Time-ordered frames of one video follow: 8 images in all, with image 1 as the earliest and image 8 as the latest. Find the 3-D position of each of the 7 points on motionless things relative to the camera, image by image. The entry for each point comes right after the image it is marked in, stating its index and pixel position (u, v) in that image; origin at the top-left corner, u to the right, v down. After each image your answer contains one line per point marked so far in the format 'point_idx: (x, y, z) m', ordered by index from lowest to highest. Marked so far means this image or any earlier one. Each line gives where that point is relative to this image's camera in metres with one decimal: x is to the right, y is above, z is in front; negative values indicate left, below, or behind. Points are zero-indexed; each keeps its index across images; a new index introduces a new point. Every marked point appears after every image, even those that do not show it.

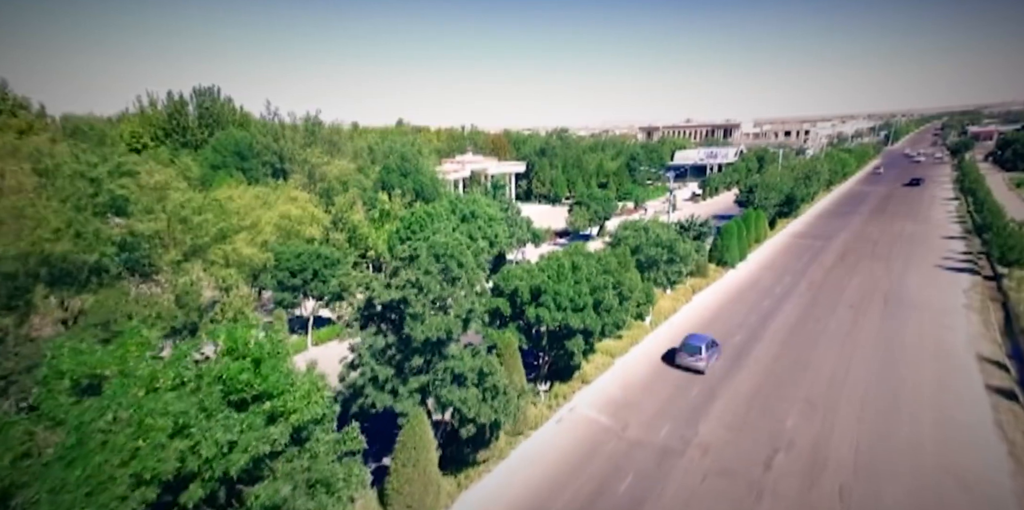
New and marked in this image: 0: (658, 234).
0: (+5.0, +0.7, +19.7) m
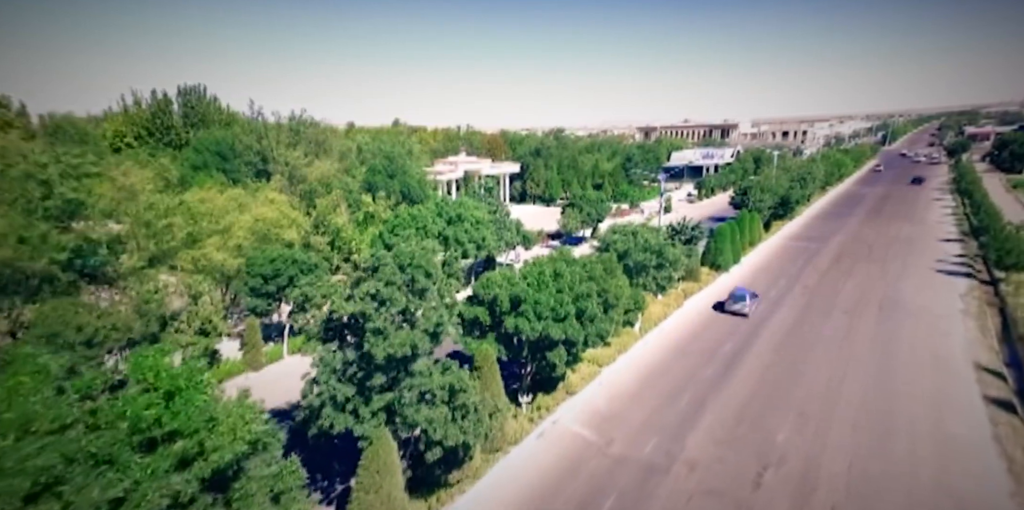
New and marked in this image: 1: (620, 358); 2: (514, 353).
0: (+4.5, +0.6, +19.2) m
1: (+3.4, -3.3, +18.2) m
2: (+0.1, -2.1, +12.3) m
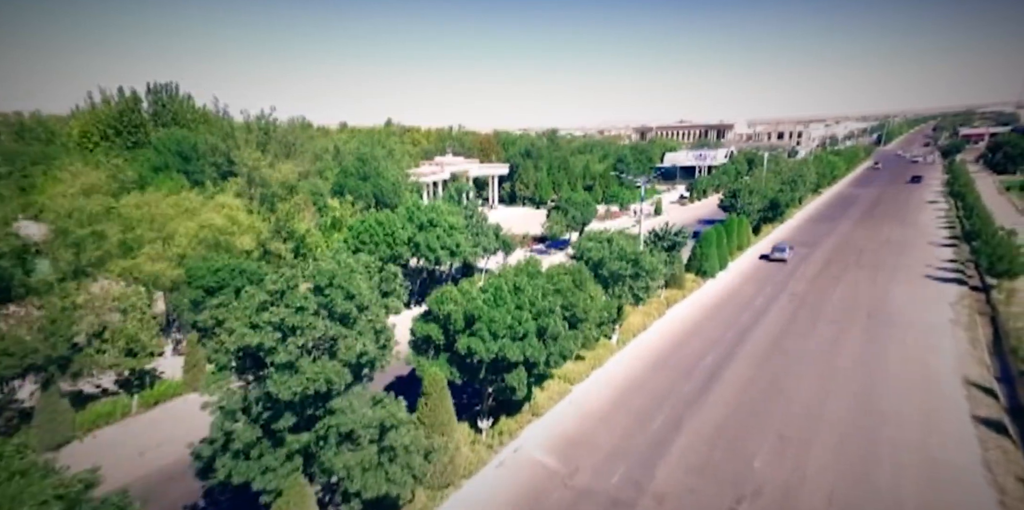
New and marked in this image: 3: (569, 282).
0: (+3.5, +0.3, +18.3) m
1: (+2.5, -3.6, +17.3) m
2: (-0.8, -2.4, +11.4) m
3: (+1.4, -0.7, +14.1) m
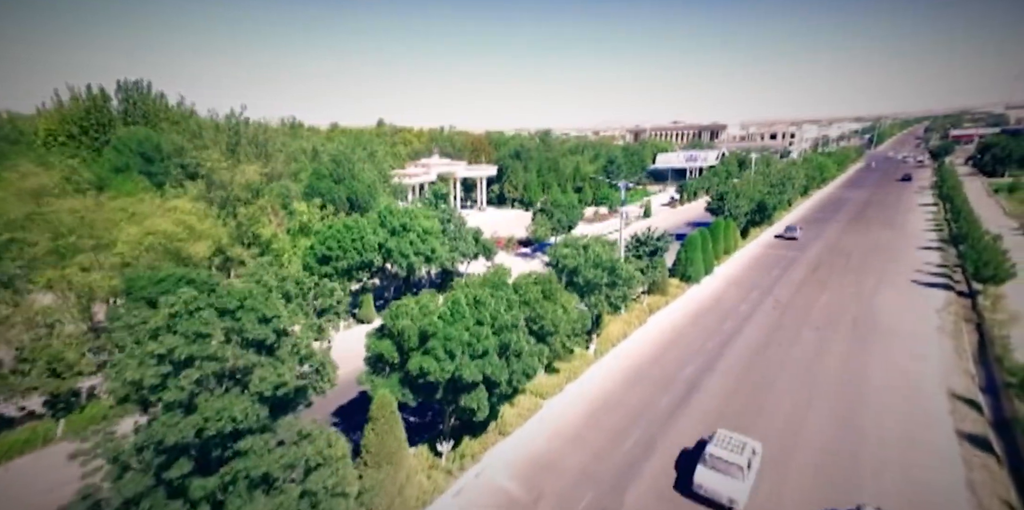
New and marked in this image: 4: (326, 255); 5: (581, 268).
0: (+2.7, 0.0, +17.6) m
1: (+1.6, -3.9, +16.6) m
2: (-1.6, -2.6, +10.6) m
3: (+0.6, -0.9, +13.4) m
4: (-6.2, 0.0, +18.9) m
5: (+2.1, -0.4, +17.4) m
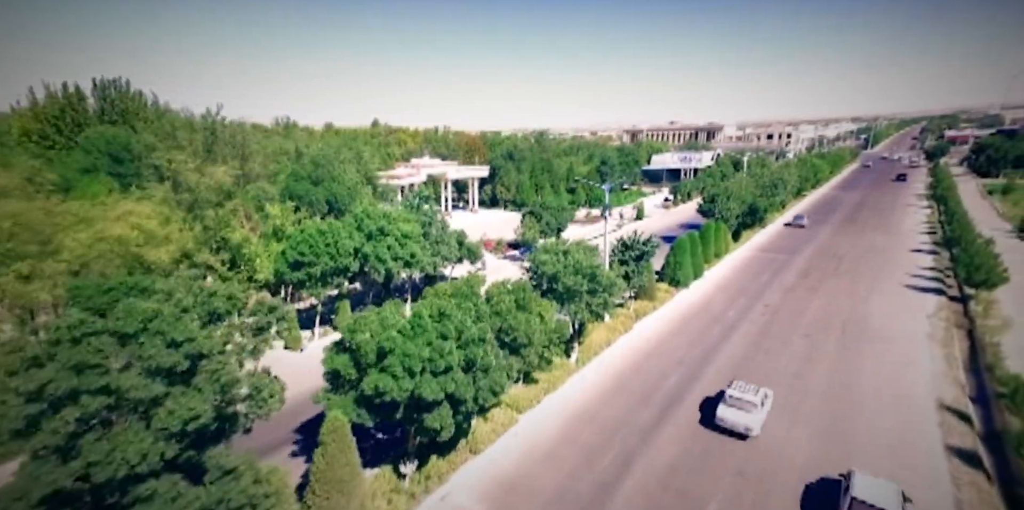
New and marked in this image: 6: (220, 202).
0: (+2.0, -0.1, +17.0) m
1: (+1.0, -4.1, +16.0) m
2: (-2.3, -2.8, +10.0) m
3: (-0.1, -1.1, +12.8) m
4: (-6.9, -0.1, +18.3) m
5: (+1.5, -0.6, +16.9) m
6: (-10.1, +1.8, +19.6) m
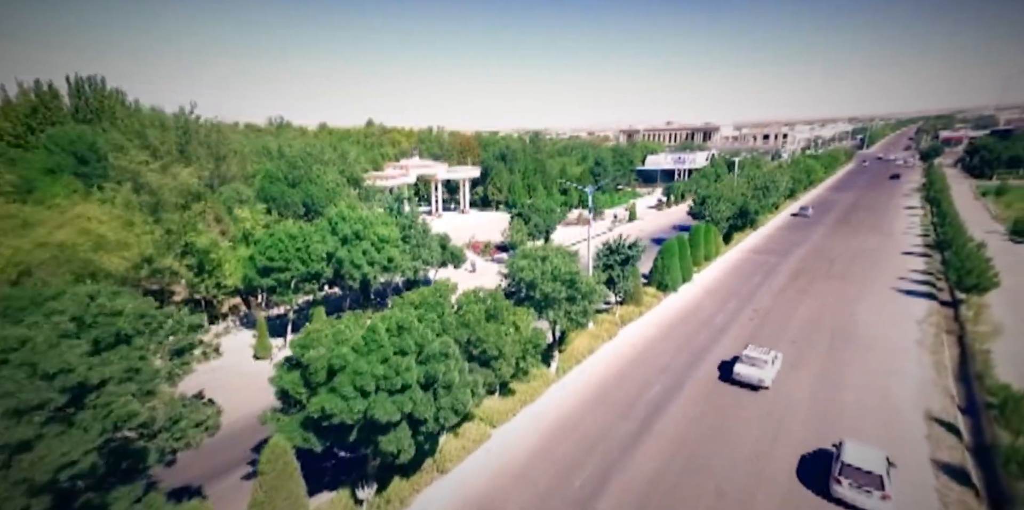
0: (+1.3, -0.3, +16.5) m
1: (+0.3, -4.2, +15.4) m
2: (-2.9, -3.0, +9.4) m
3: (-0.7, -1.3, +12.2) m
4: (-7.6, -0.3, +17.6) m
5: (+0.8, -0.8, +16.3) m
6: (-10.8, +1.6, +18.9) m
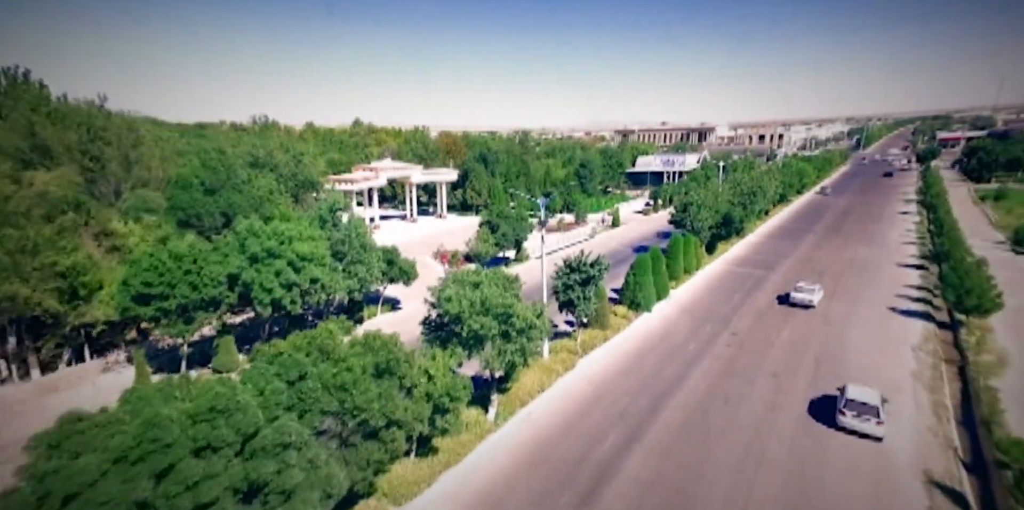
0: (-0.6, -1.0, +13.8) m
1: (-1.6, -4.9, +12.7) m
2: (-4.7, -3.7, +6.7) m
3: (-2.6, -2.0, +9.5) m
4: (-9.5, -1.0, +14.8) m
5: (-1.1, -1.5, +13.6) m
6: (-12.7, +1.0, +16.1) m
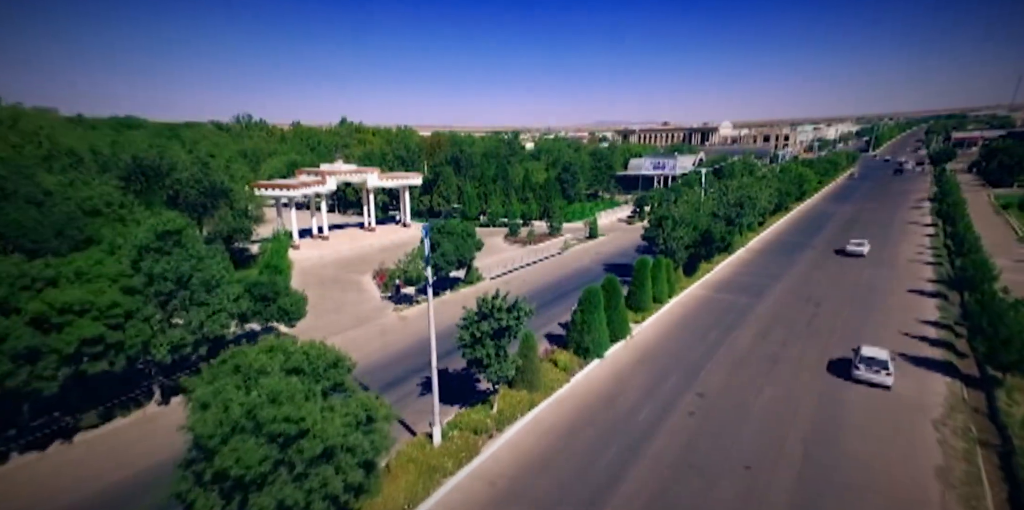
0: (-3.7, -2.2, +8.4) m
1: (-4.7, -6.1, +7.3) m
2: (-7.8, -4.9, +1.3) m
3: (-5.7, -3.2, +4.2) m
4: (-12.6, -2.2, +9.5) m
5: (-4.2, -2.7, +8.2) m
6: (-15.8, -0.2, +10.7) m
